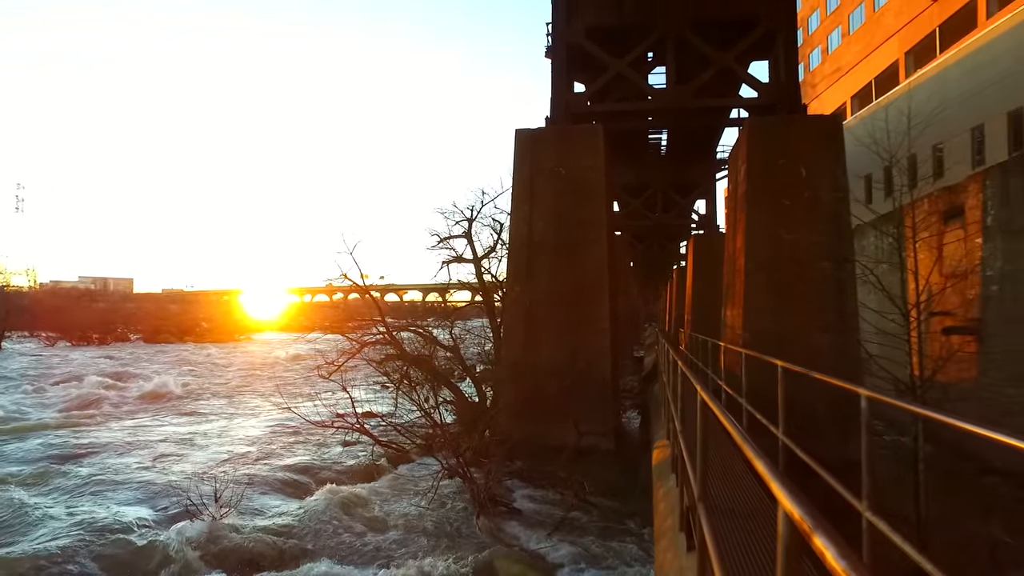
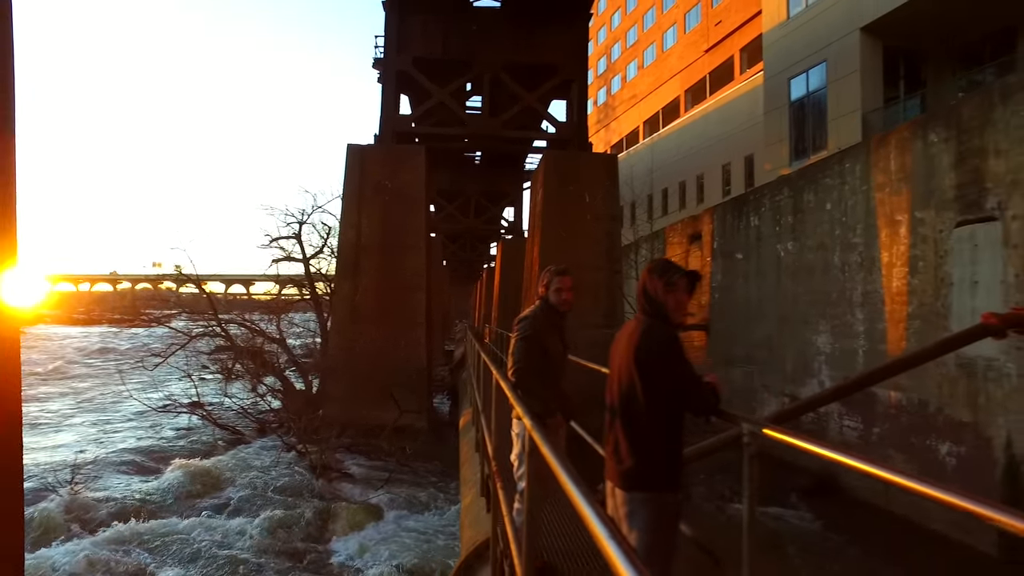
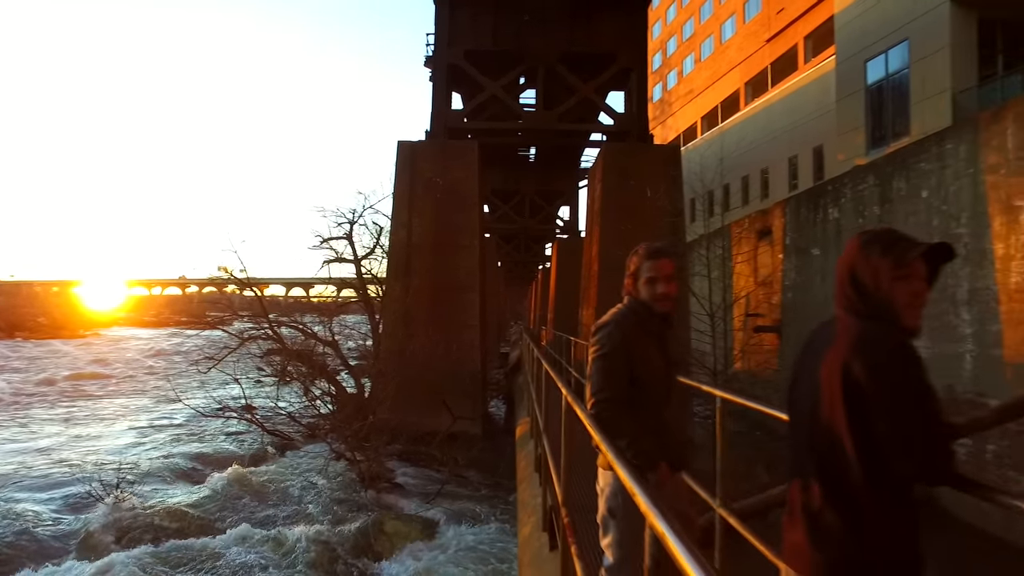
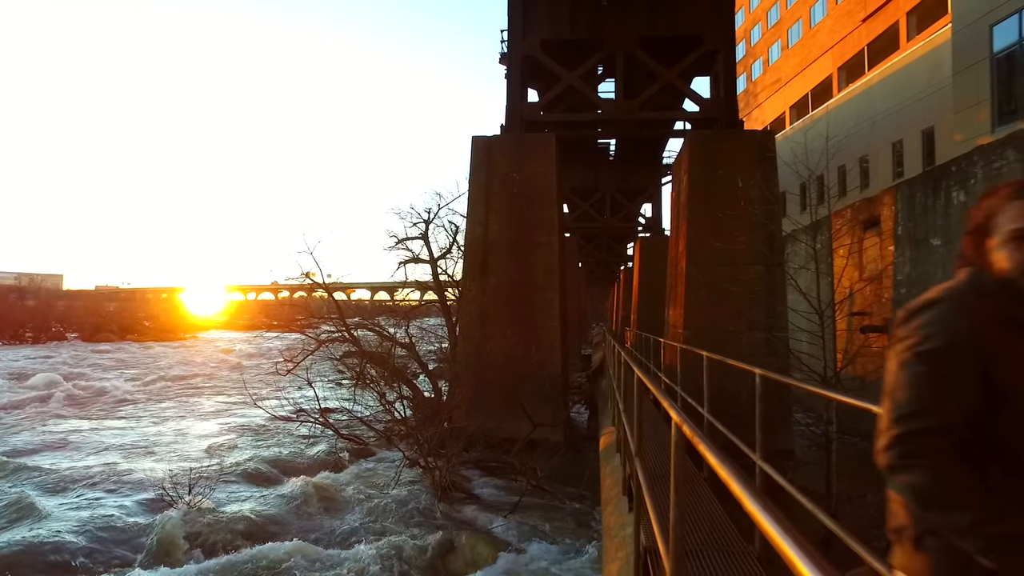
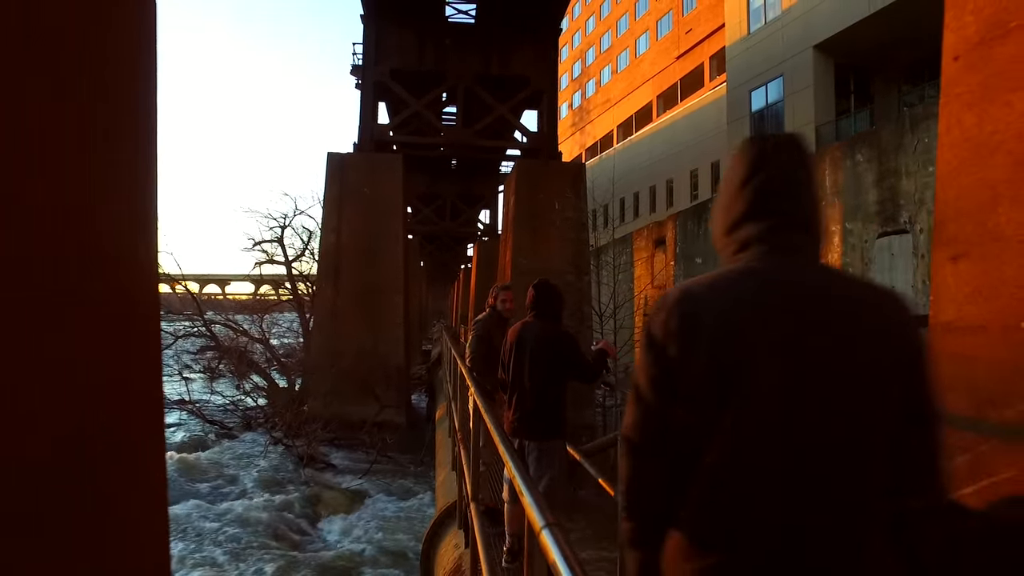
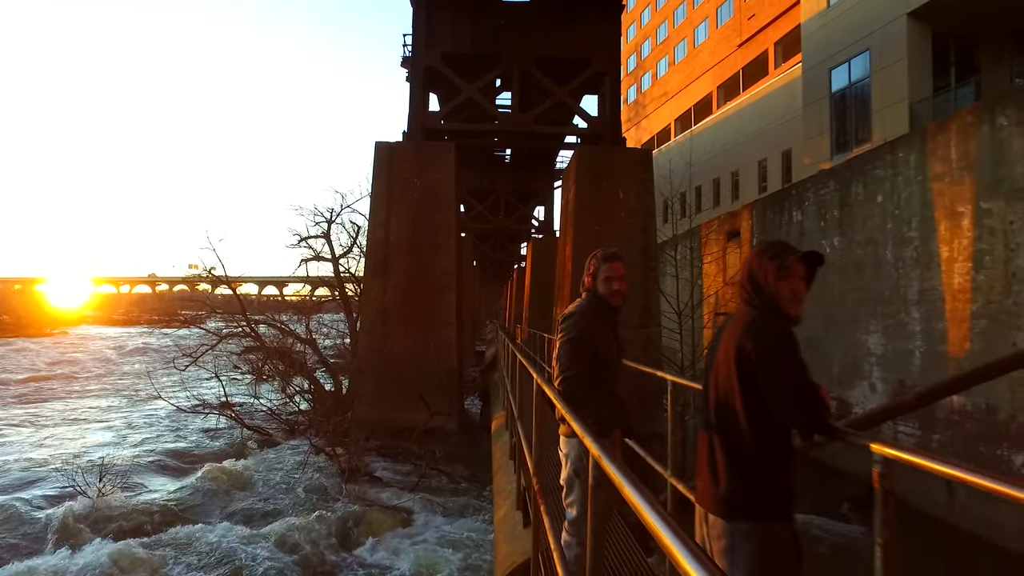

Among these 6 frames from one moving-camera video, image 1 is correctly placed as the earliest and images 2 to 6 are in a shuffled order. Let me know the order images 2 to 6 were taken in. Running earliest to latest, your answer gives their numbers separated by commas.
4, 3, 6, 2, 5
